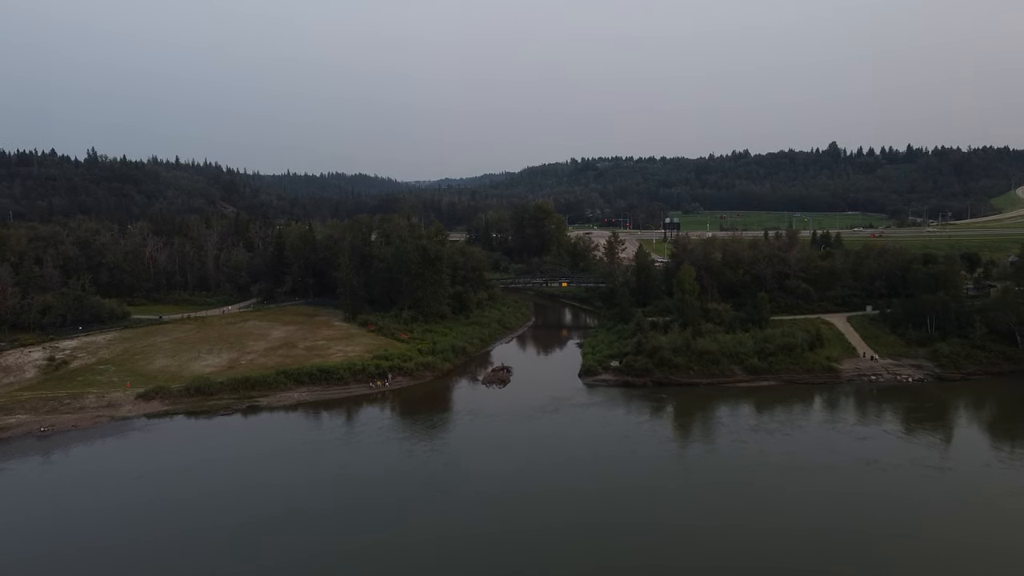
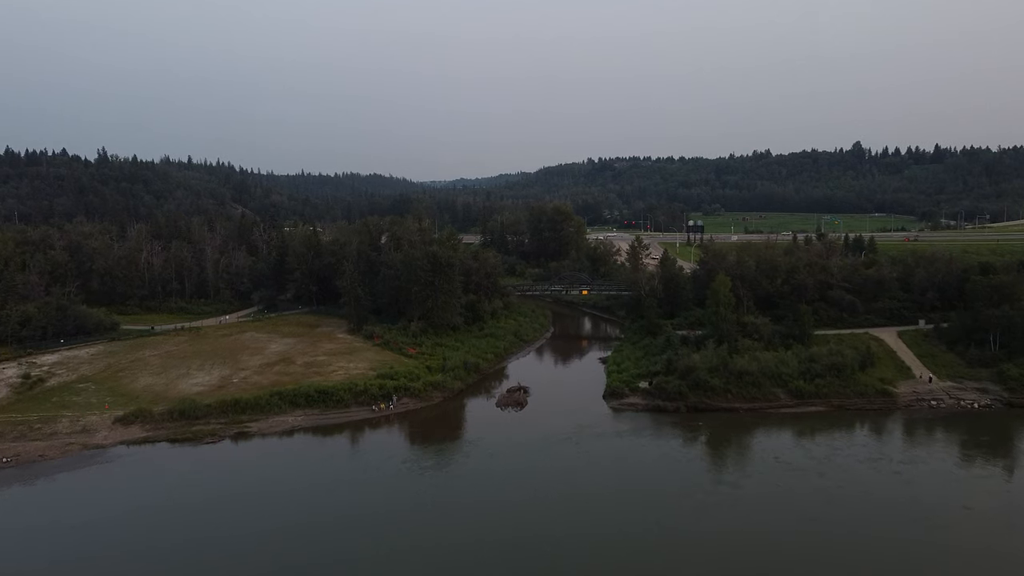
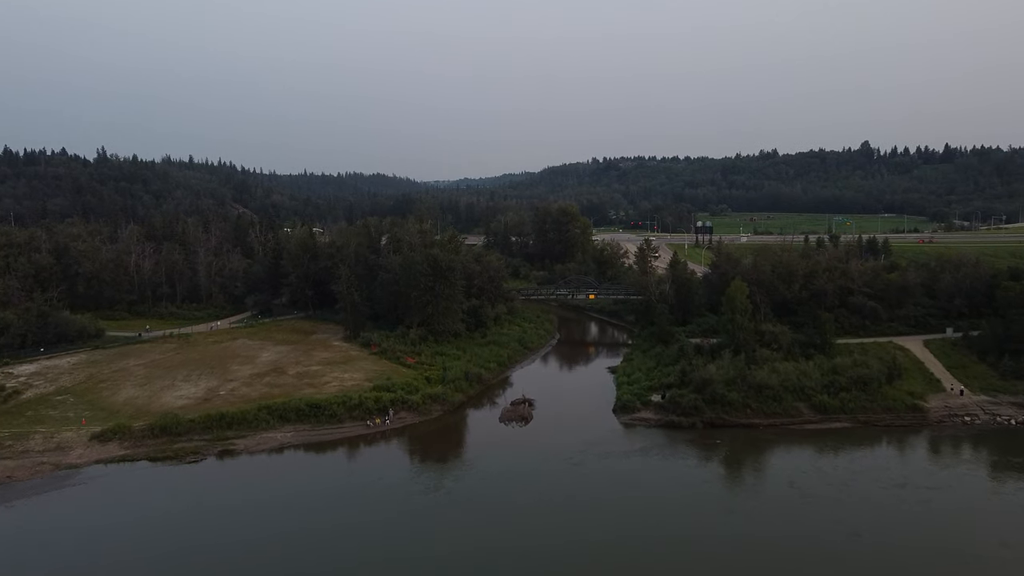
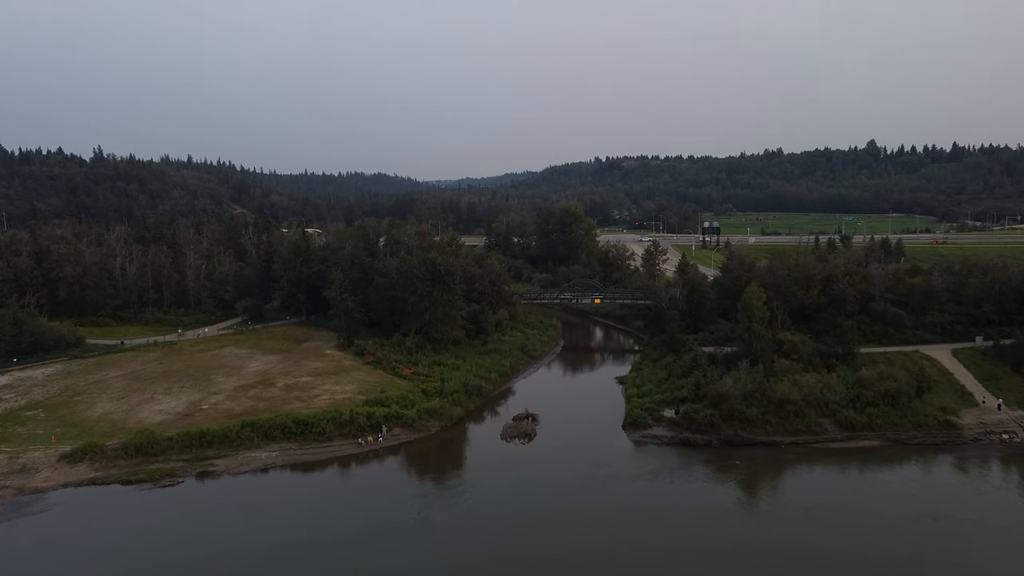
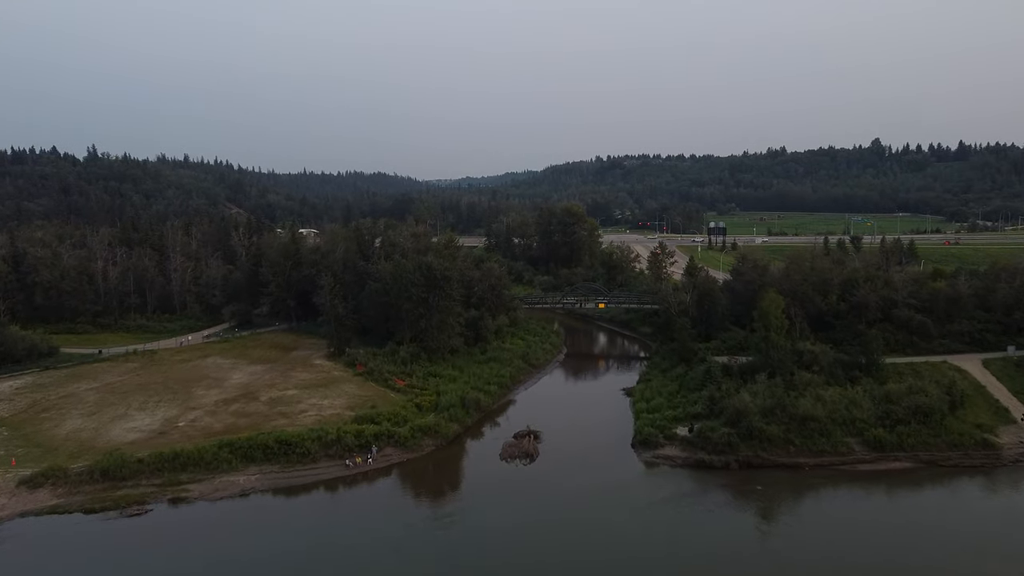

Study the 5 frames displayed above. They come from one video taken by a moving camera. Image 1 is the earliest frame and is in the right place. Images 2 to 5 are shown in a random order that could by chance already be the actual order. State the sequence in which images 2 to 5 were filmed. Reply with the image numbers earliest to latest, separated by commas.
2, 3, 4, 5
